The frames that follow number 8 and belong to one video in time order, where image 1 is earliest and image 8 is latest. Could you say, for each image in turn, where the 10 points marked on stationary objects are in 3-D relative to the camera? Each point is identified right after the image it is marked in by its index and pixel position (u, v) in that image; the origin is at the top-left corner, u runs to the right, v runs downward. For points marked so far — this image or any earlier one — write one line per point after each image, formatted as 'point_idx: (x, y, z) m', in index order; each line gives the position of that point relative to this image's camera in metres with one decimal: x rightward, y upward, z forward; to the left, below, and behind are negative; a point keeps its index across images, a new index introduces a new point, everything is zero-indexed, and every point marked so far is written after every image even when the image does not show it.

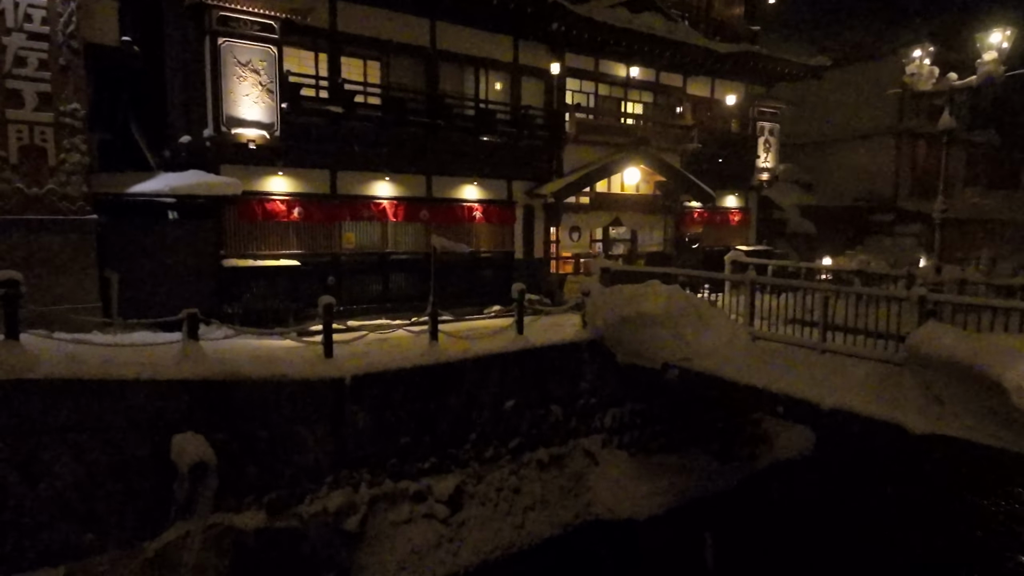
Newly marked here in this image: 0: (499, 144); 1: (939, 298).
0: (-0.4, +3.9, +16.6) m
1: (+6.5, -0.2, +9.2) m
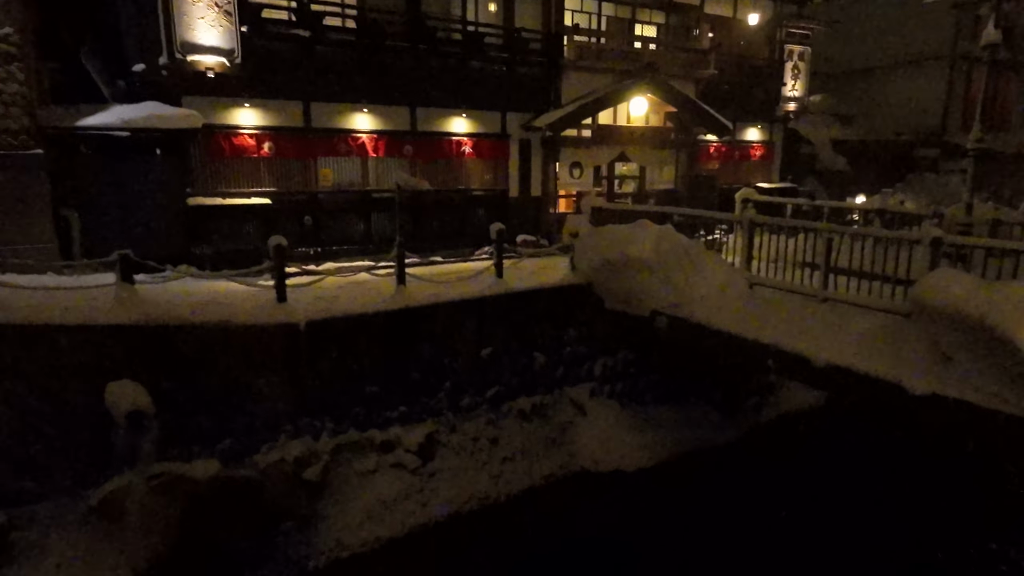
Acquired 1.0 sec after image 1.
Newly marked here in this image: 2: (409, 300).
0: (-0.6, +5.4, +15.3) m
1: (+5.9, +0.6, +8.0) m
2: (-1.9, -0.2, +10.9) m
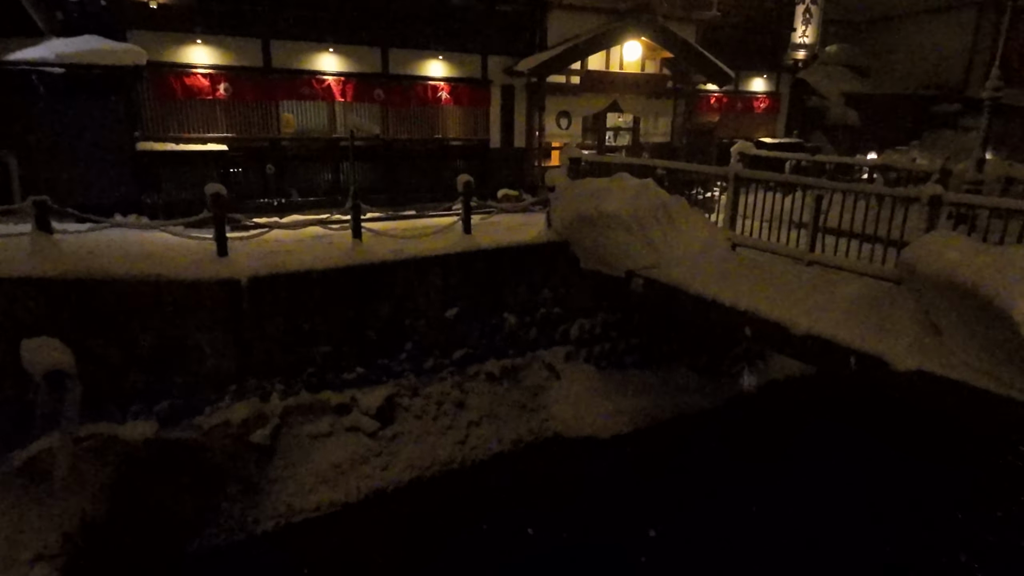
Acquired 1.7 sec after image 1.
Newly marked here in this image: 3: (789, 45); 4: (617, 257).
0: (-1.0, +6.5, +14.1) m
1: (+5.2, +1.0, +7.1) m
2: (-2.5, +0.5, +10.2) m
3: (+8.5, +7.4, +18.6) m
4: (+1.8, +0.5, +10.5) m
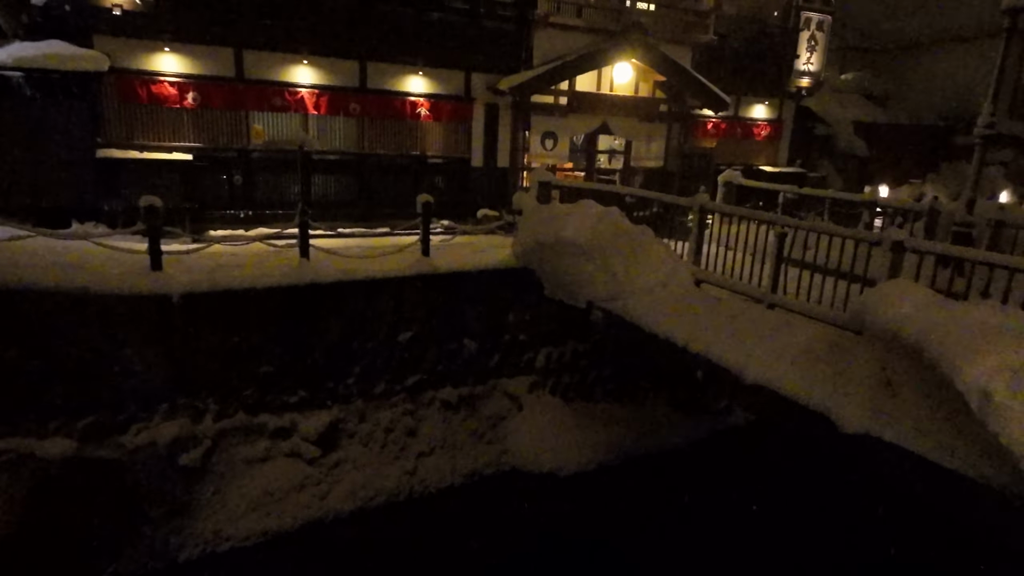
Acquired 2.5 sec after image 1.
0: (-1.4, +6.0, +13.9) m
1: (+4.4, +0.4, +6.5) m
2: (-3.2, +0.2, +9.8) m
3: (+8.3, +6.4, +18.0) m
4: (+1.1, 0.0, +10.0) m
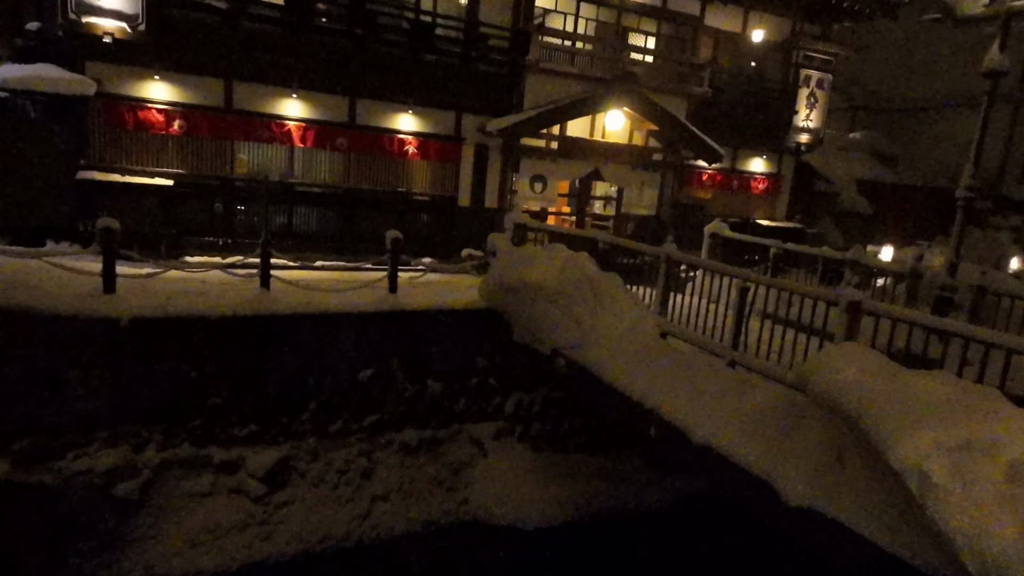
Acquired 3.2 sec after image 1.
0: (-1.6, +5.1, +14.0) m
1: (+3.7, -0.2, +6.2) m
2: (-3.8, -0.3, +9.6) m
3: (+8.3, +4.7, +17.9) m
4: (+0.5, -0.7, +9.7) m
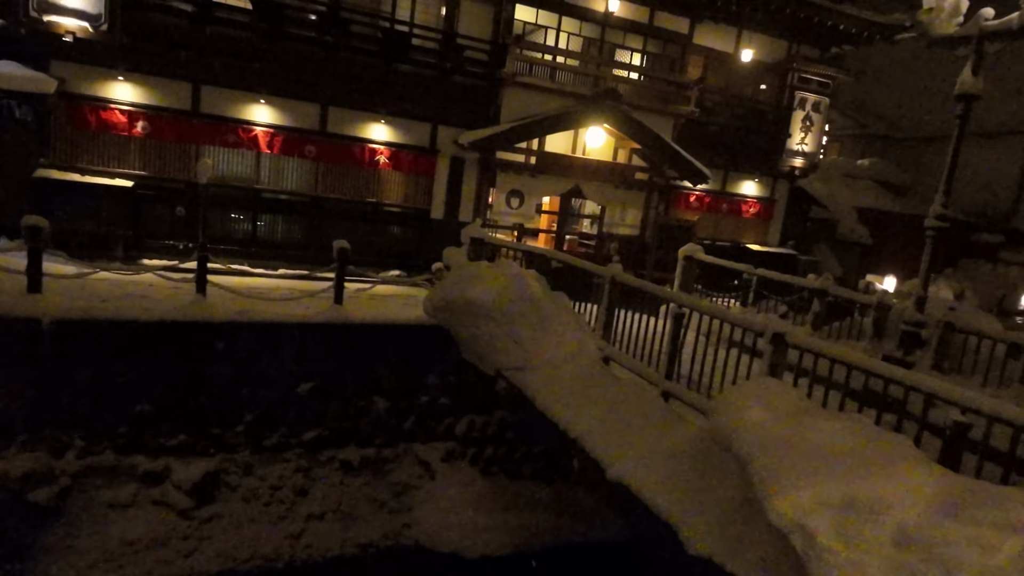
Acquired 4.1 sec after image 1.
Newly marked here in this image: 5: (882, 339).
0: (-2.1, +4.8, +13.8) m
1: (+2.7, -0.5, +5.6) m
2: (-4.7, -0.4, +9.4) m
3: (+7.8, +3.9, +17.4) m
4: (-0.4, -1.0, +9.3) m
5: (+5.7, -0.8, +9.3) m
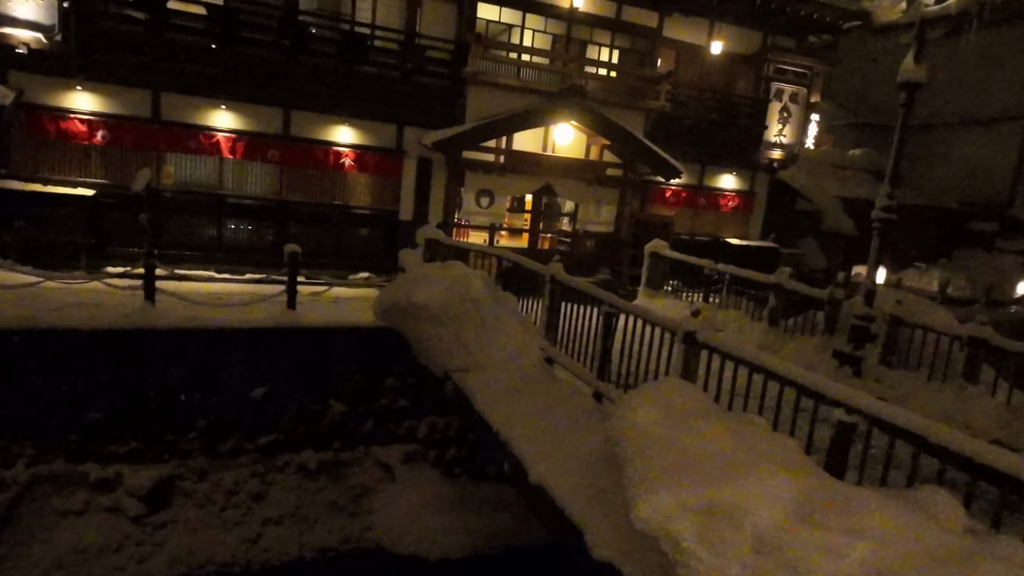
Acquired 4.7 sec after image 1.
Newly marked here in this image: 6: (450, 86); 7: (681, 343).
0: (-2.9, +4.7, +13.8) m
1: (+1.8, -0.5, +5.5) m
2: (-5.5, -0.5, +9.4) m
3: (+7.1, +4.1, +17.2) m
4: (-1.2, -1.0, +9.2) m
5: (+4.9, -0.7, +9.2) m
6: (-1.4, +4.8, +14.4) m
7: (+1.6, -0.5, +5.8) m
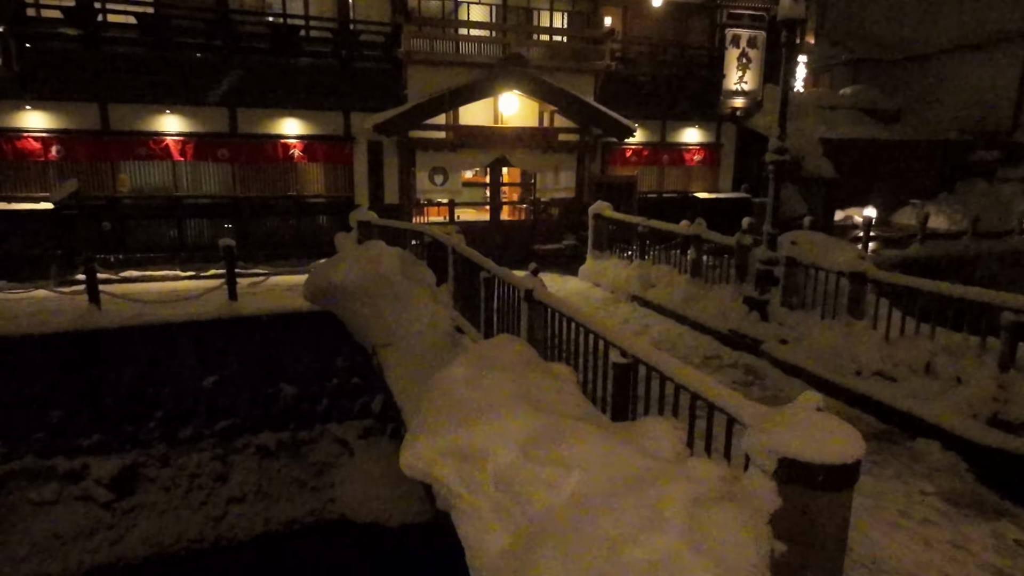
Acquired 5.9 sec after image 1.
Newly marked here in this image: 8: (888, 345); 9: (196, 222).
0: (-4.4, +5.1, +14.0) m
1: (+0.4, -0.1, +5.7) m
2: (-6.8, -0.5, +10.0) m
3: (+5.8, +5.4, +16.8) m
4: (-2.4, -0.7, +9.6) m
5: (+3.6, +0.1, +9.2) m
6: (-2.8, +5.3, +14.5) m
7: (+0.2, -0.1, +6.0) m
8: (+4.3, -0.7, +7.0) m
9: (-7.2, +1.5, +13.8) m
